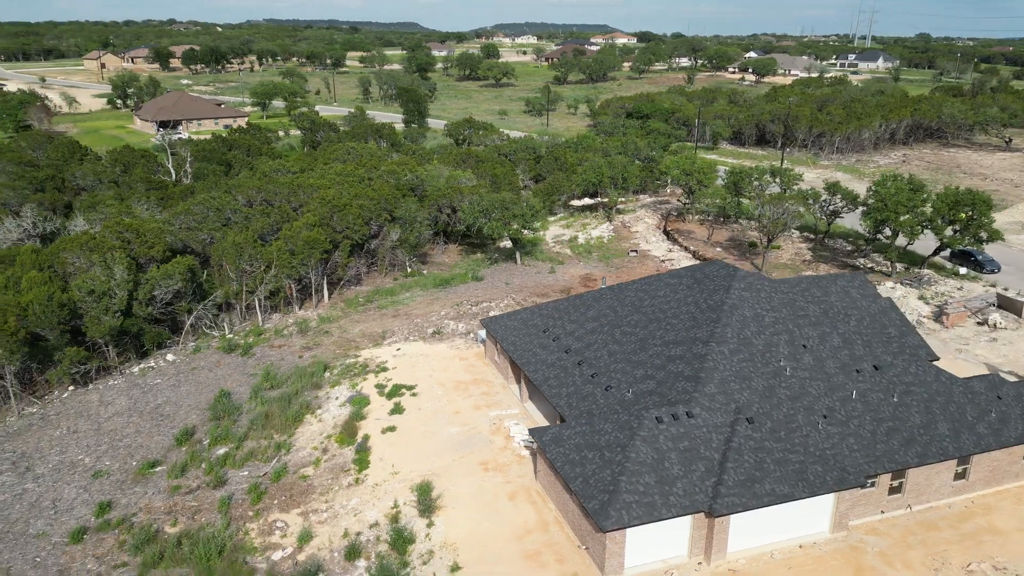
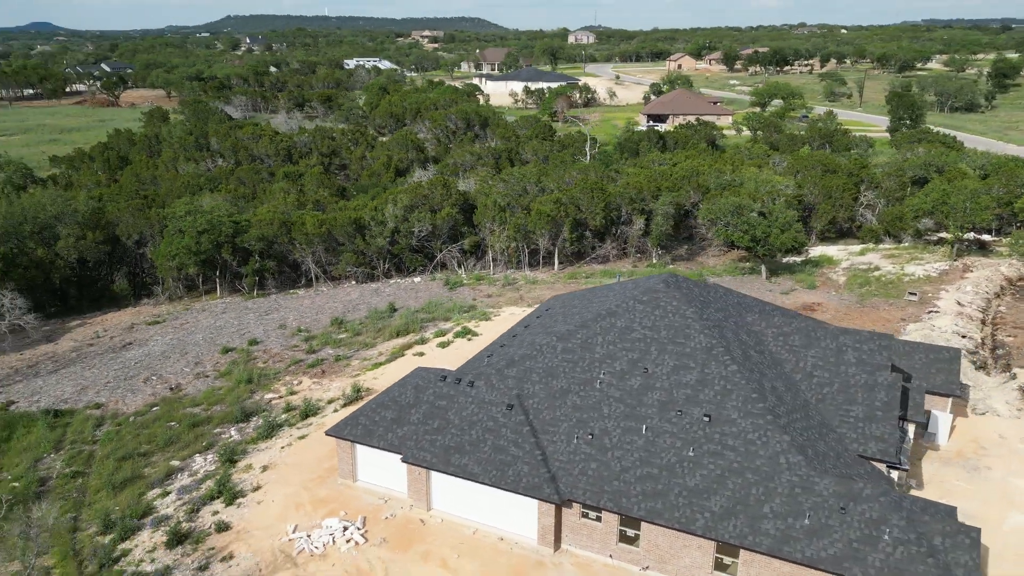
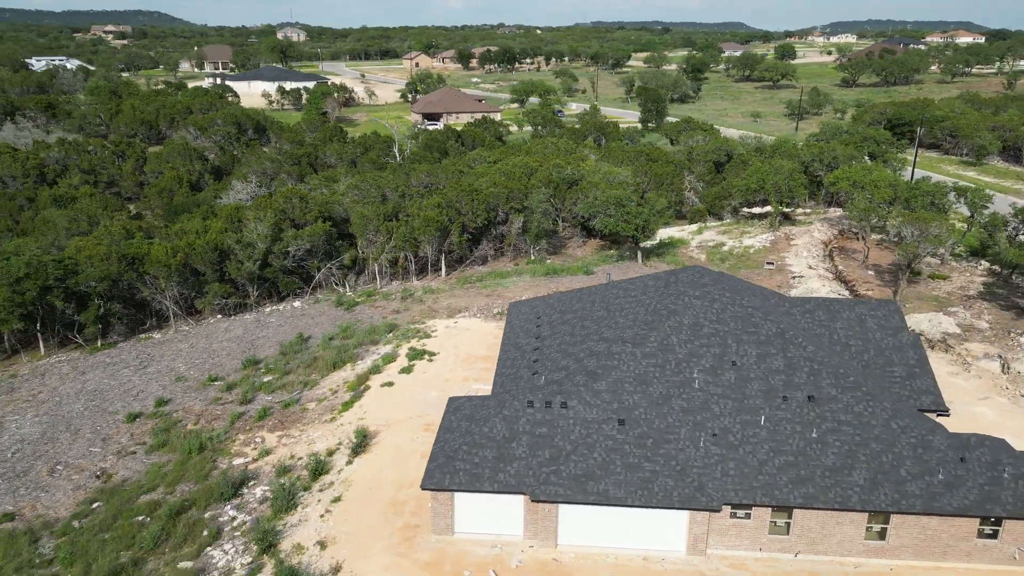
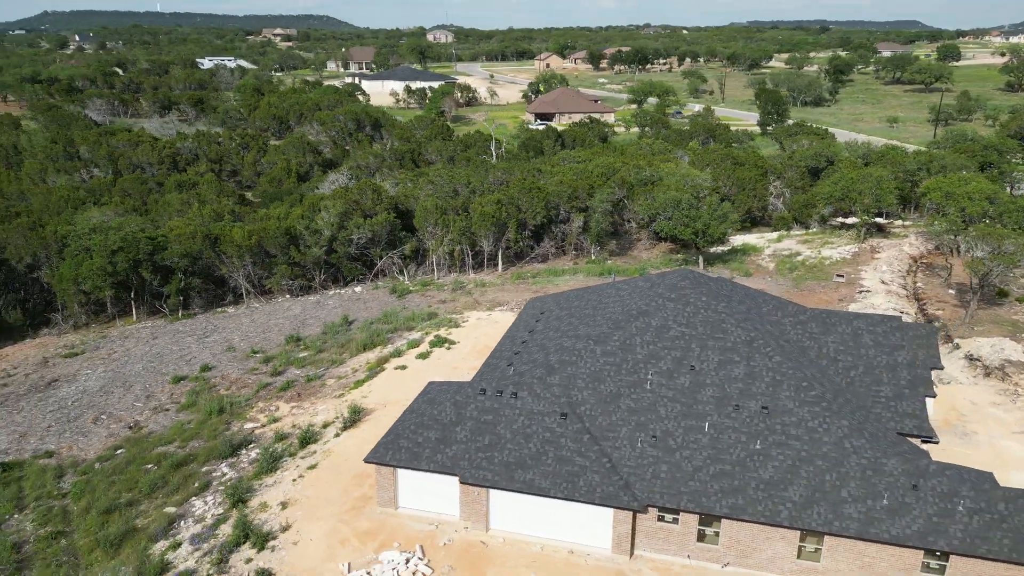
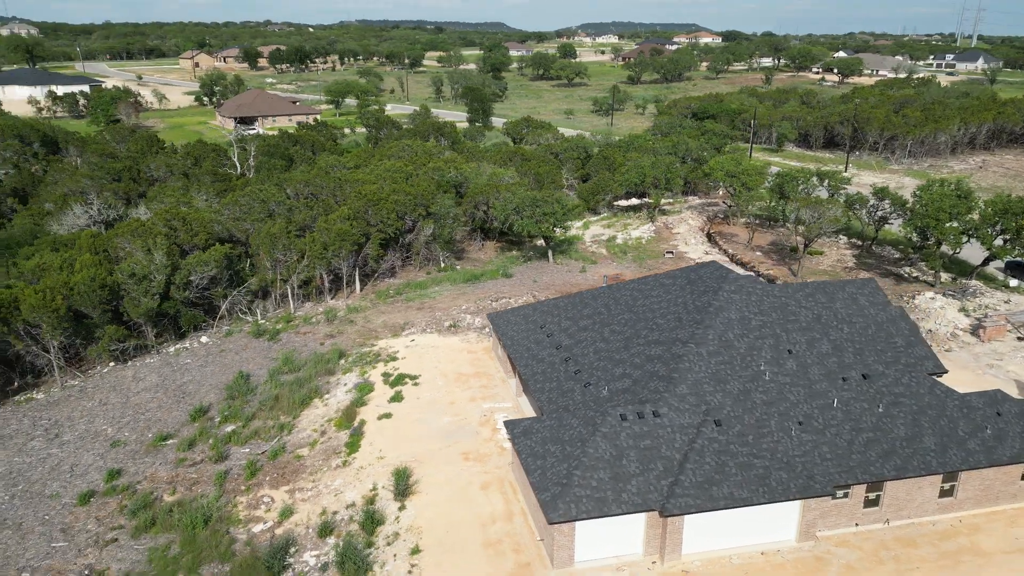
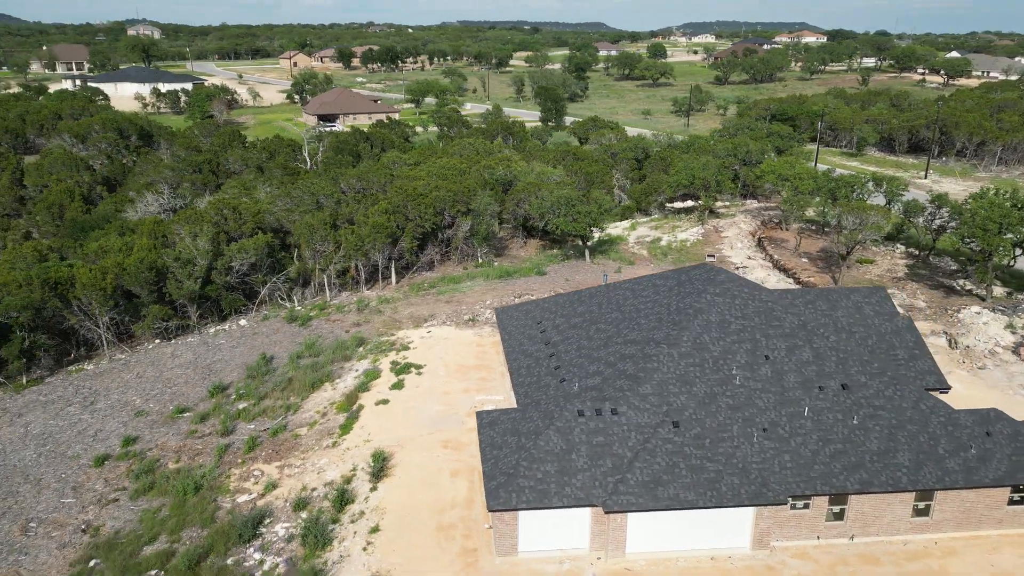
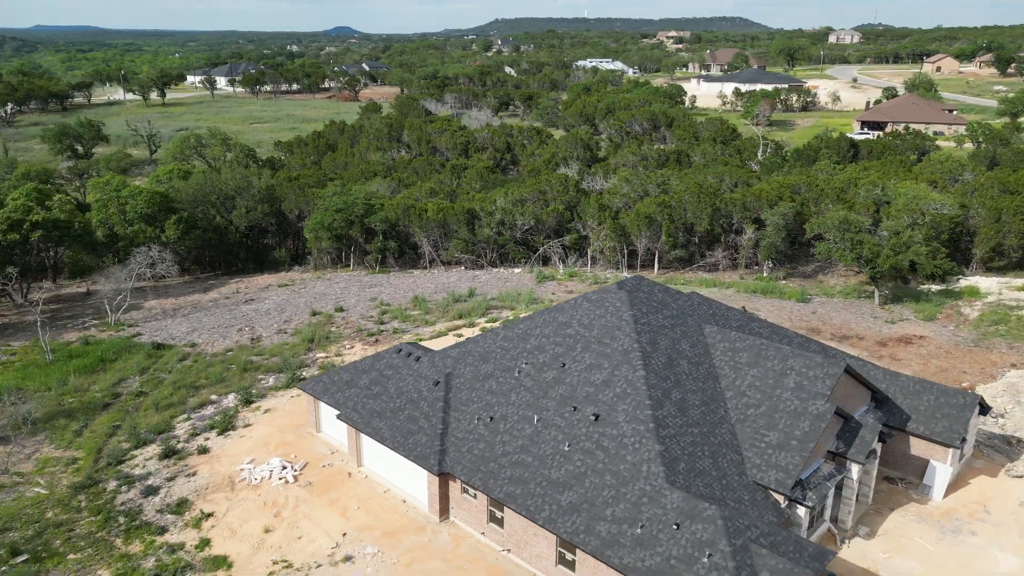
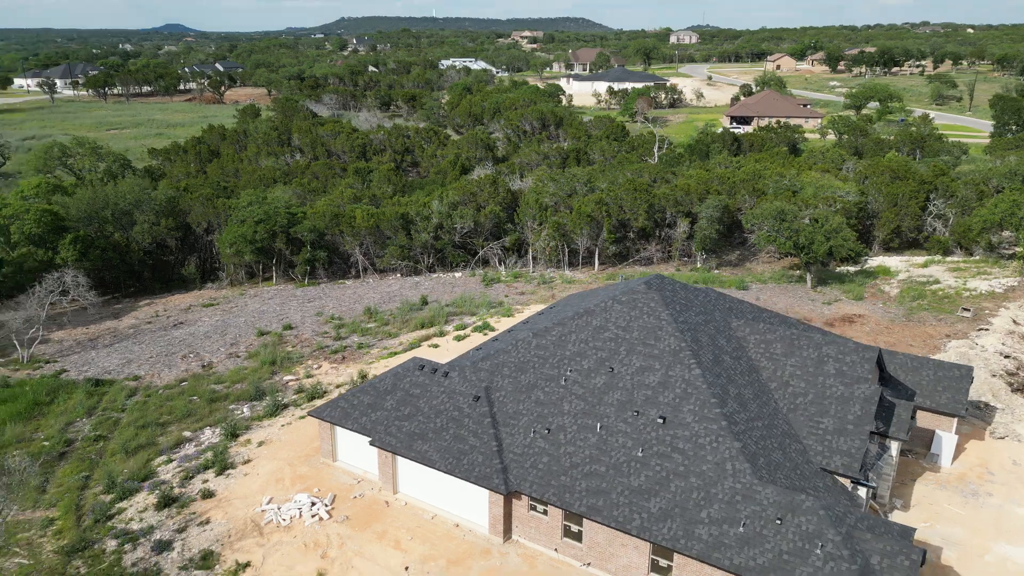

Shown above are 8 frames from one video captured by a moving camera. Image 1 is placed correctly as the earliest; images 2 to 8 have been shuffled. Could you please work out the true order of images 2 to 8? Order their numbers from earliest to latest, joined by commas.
5, 6, 3, 4, 2, 8, 7
